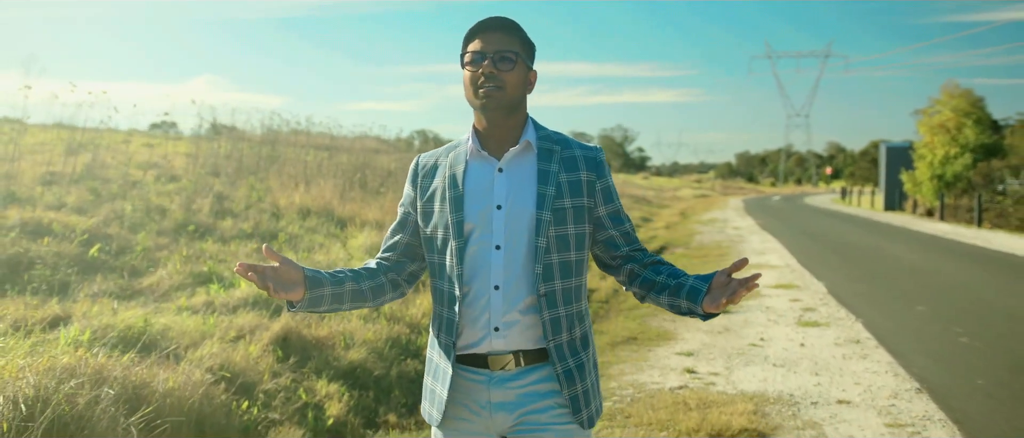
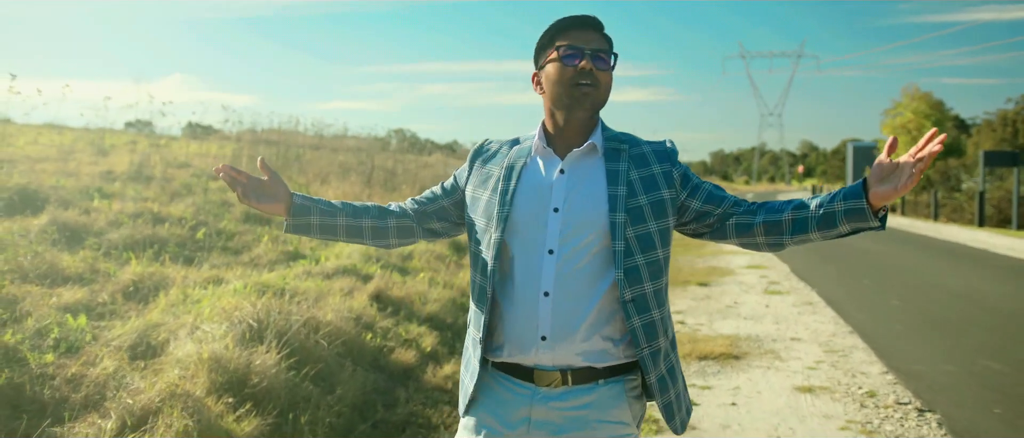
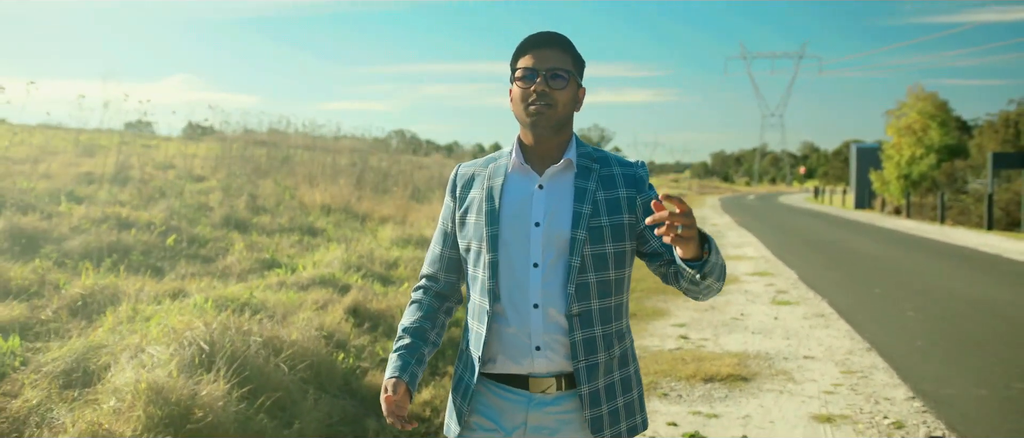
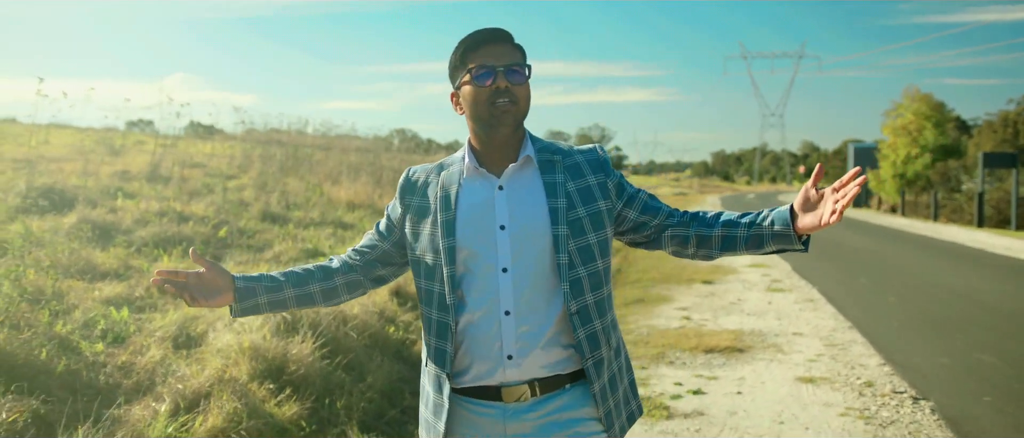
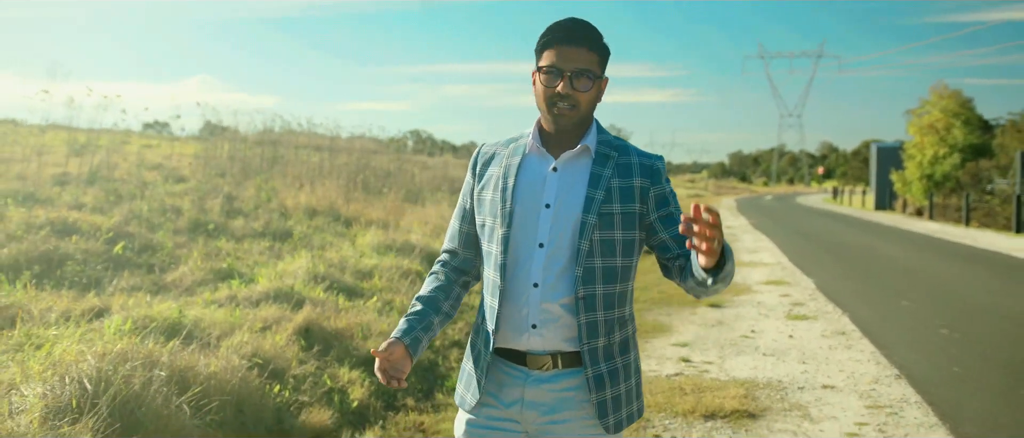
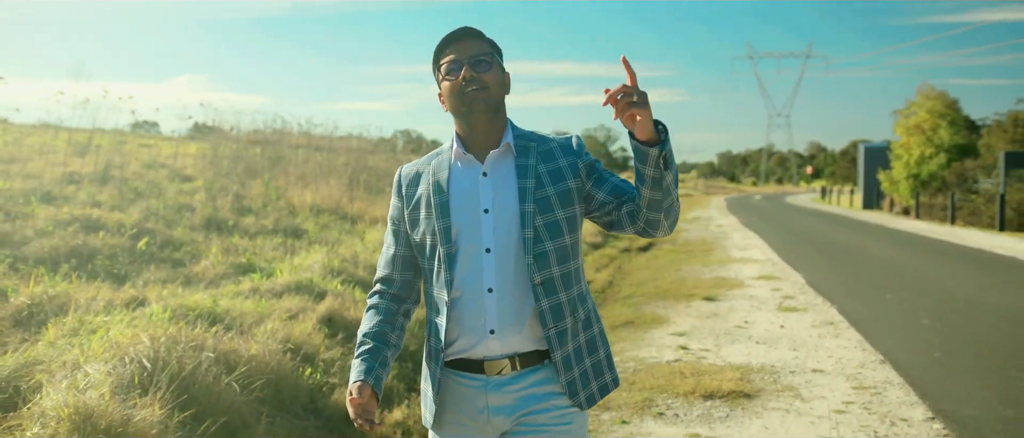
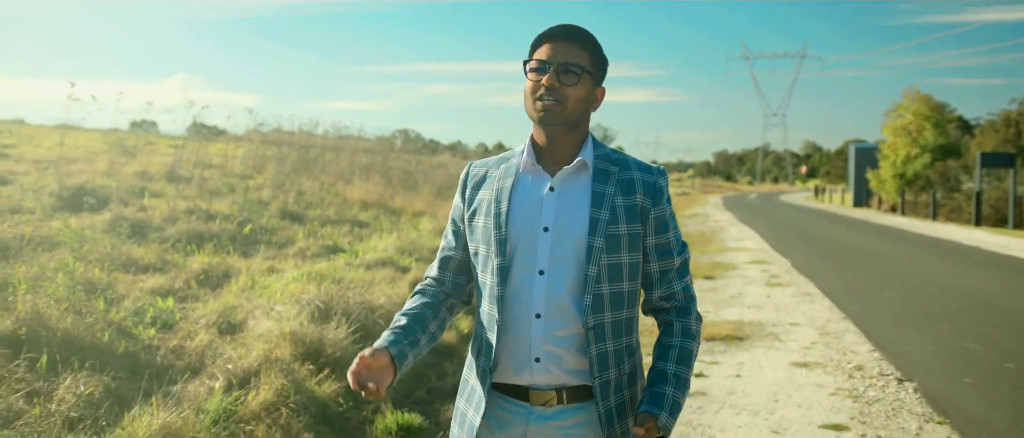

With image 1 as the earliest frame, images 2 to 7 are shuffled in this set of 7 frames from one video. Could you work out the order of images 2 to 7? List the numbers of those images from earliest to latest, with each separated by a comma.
5, 6, 3, 2, 4, 7
